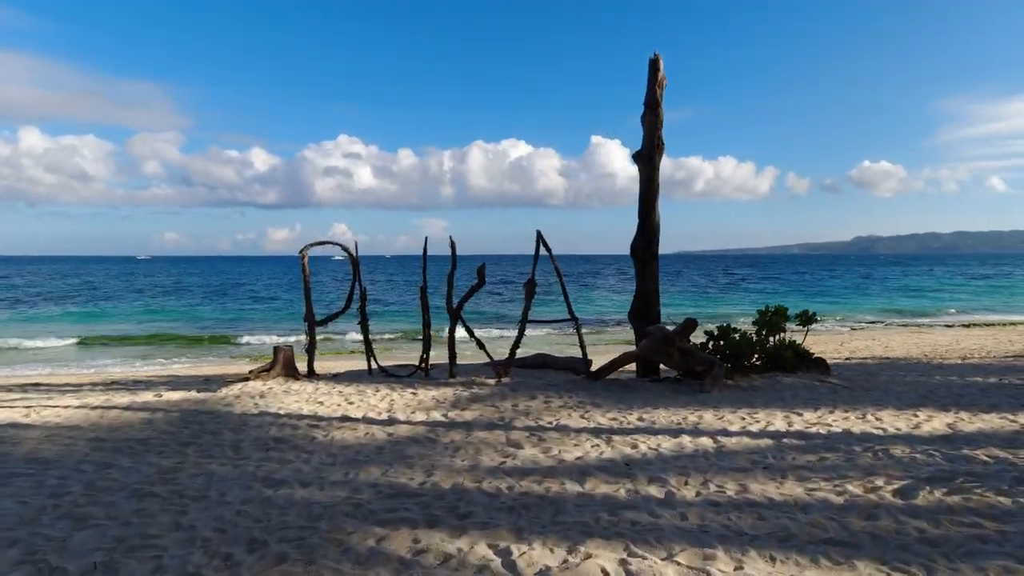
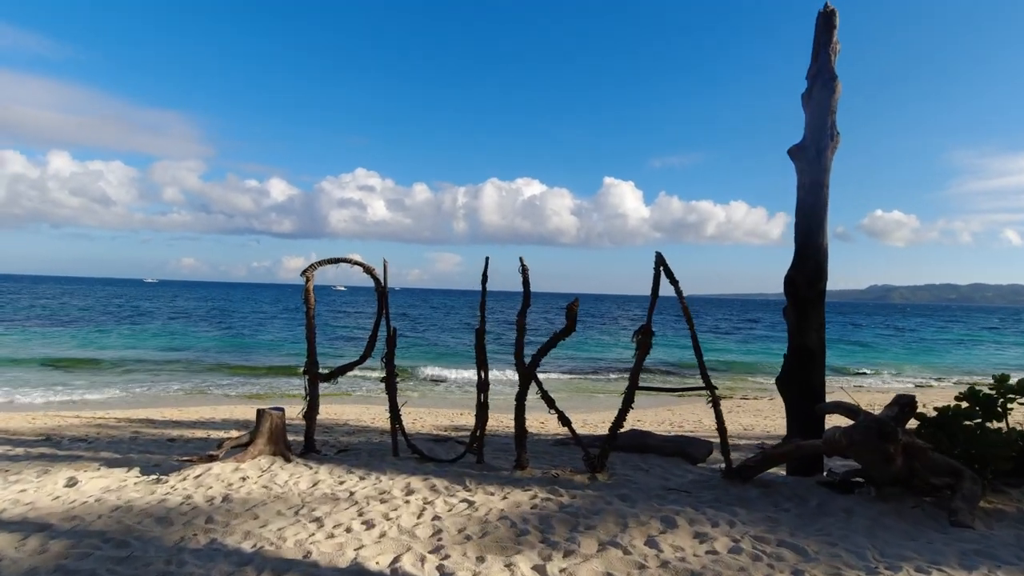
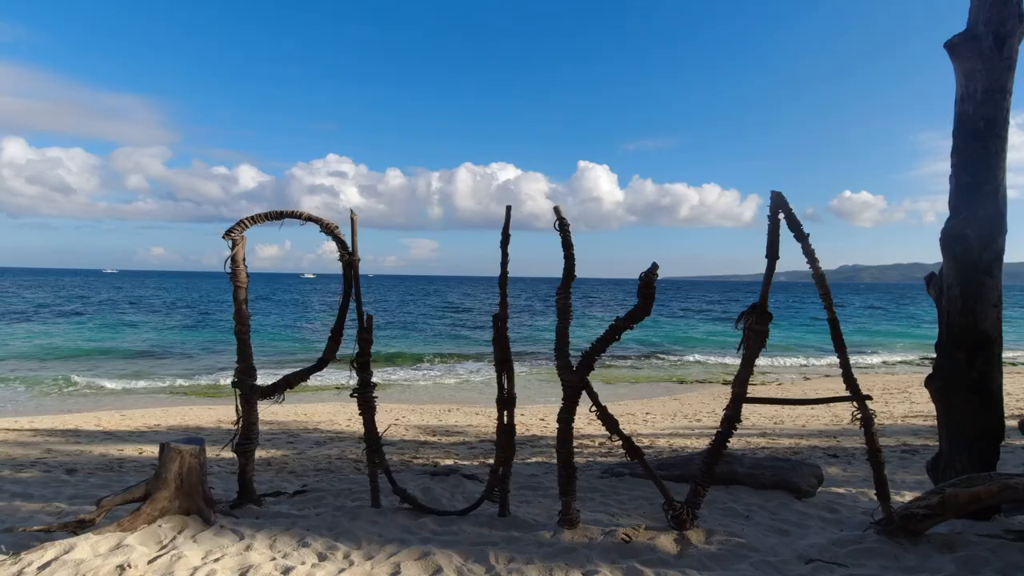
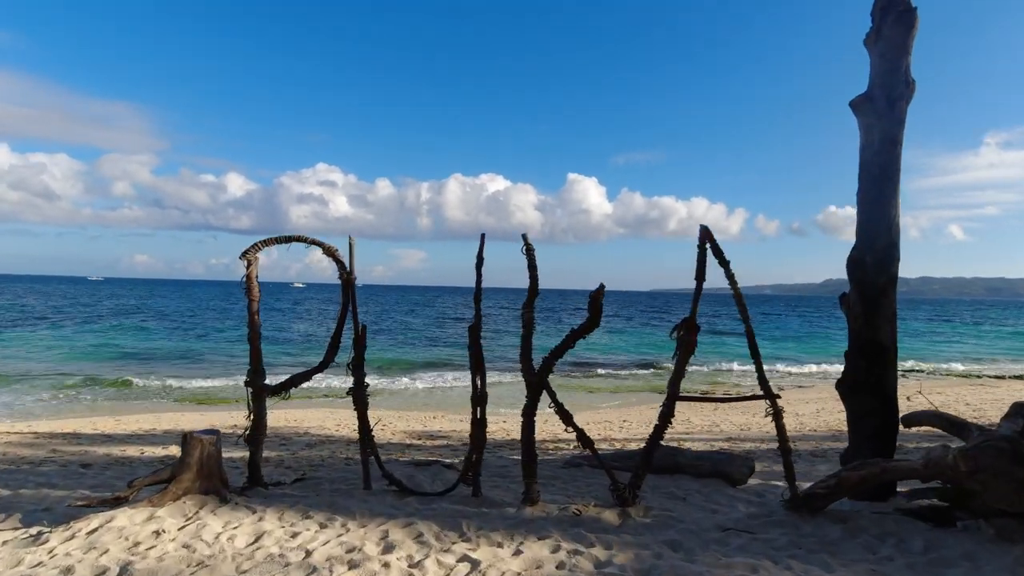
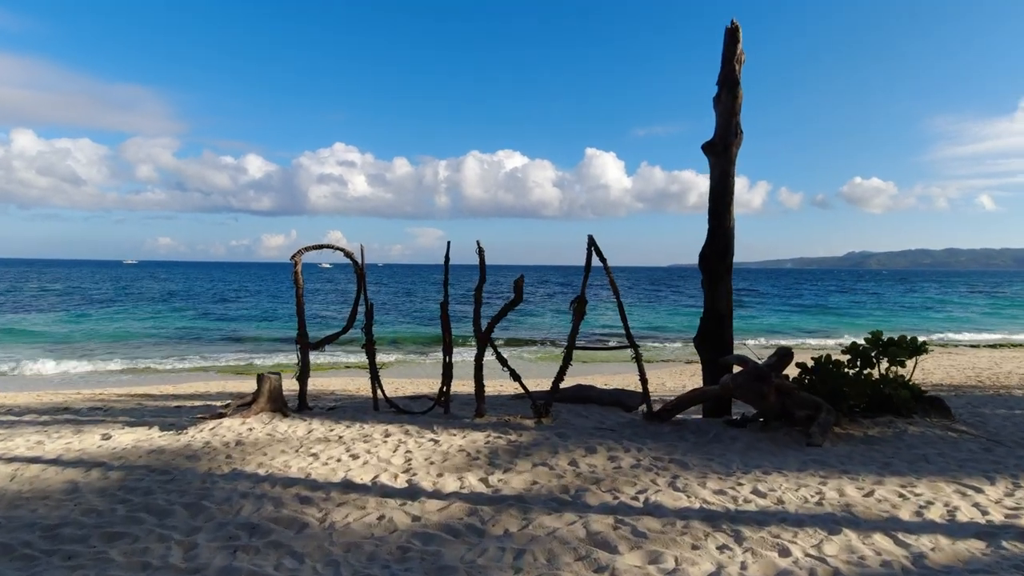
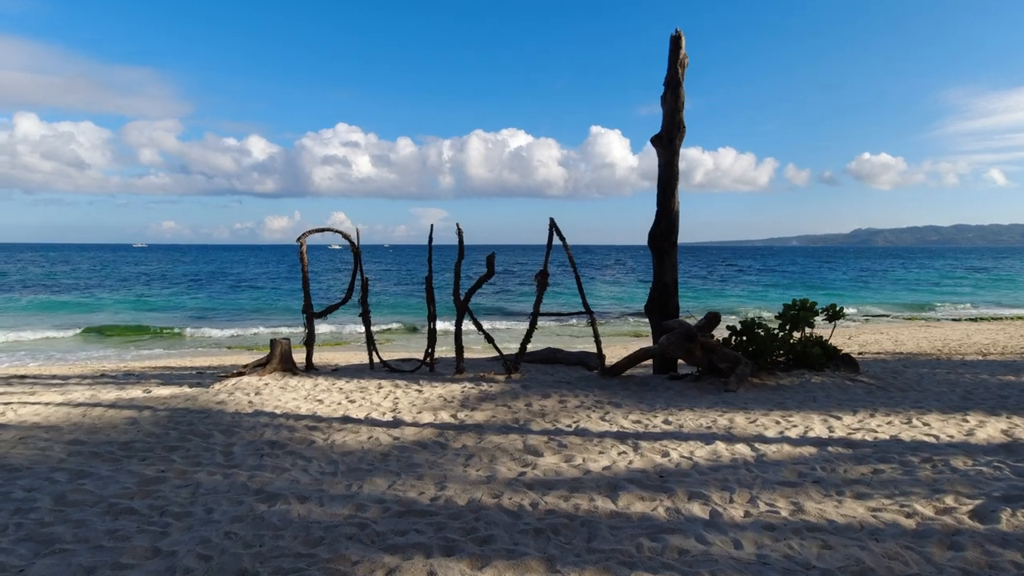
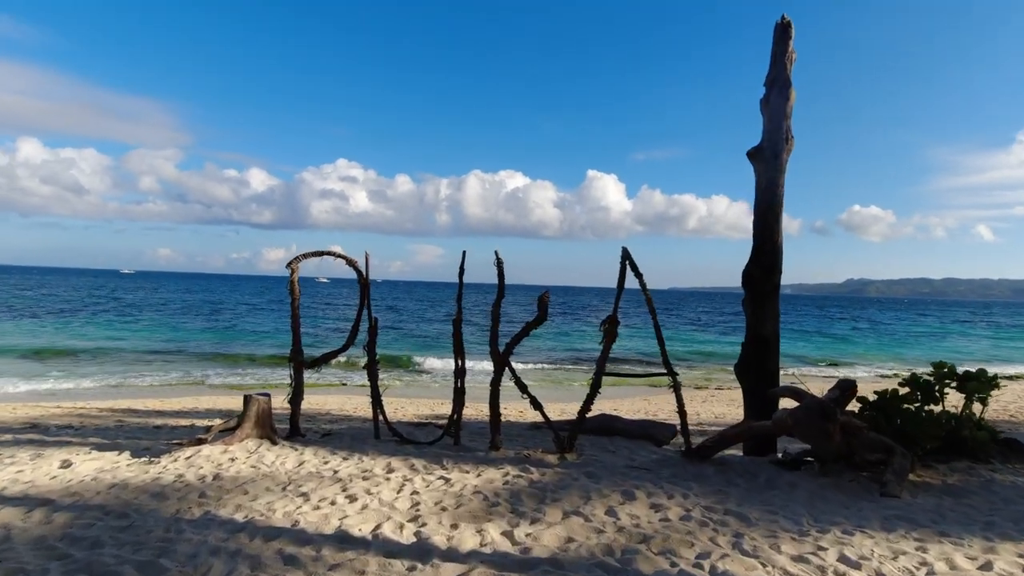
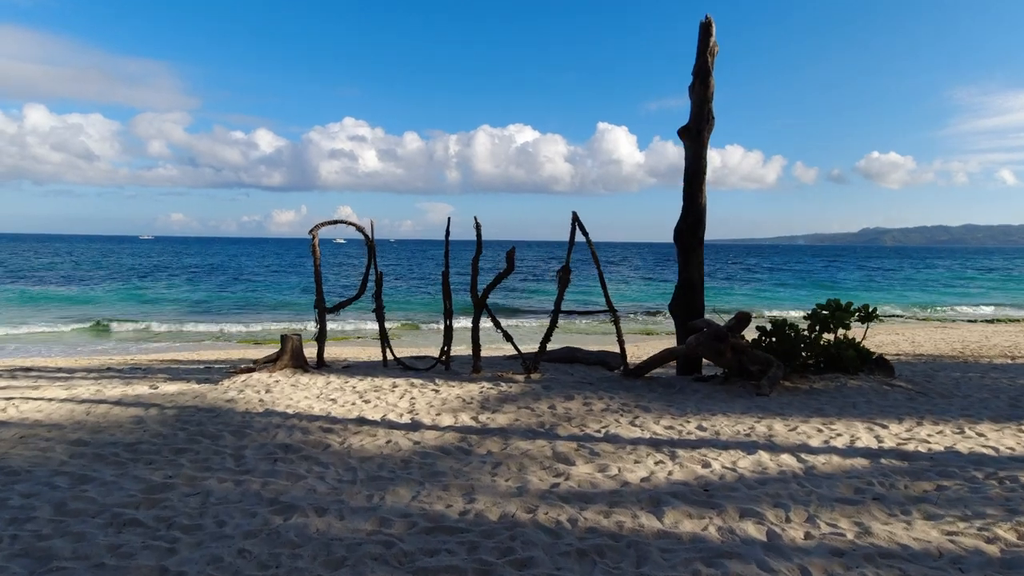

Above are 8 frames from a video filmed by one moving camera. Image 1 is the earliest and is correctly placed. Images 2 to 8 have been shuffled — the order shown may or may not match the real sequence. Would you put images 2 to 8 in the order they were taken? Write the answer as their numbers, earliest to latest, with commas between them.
6, 8, 5, 7, 2, 4, 3
